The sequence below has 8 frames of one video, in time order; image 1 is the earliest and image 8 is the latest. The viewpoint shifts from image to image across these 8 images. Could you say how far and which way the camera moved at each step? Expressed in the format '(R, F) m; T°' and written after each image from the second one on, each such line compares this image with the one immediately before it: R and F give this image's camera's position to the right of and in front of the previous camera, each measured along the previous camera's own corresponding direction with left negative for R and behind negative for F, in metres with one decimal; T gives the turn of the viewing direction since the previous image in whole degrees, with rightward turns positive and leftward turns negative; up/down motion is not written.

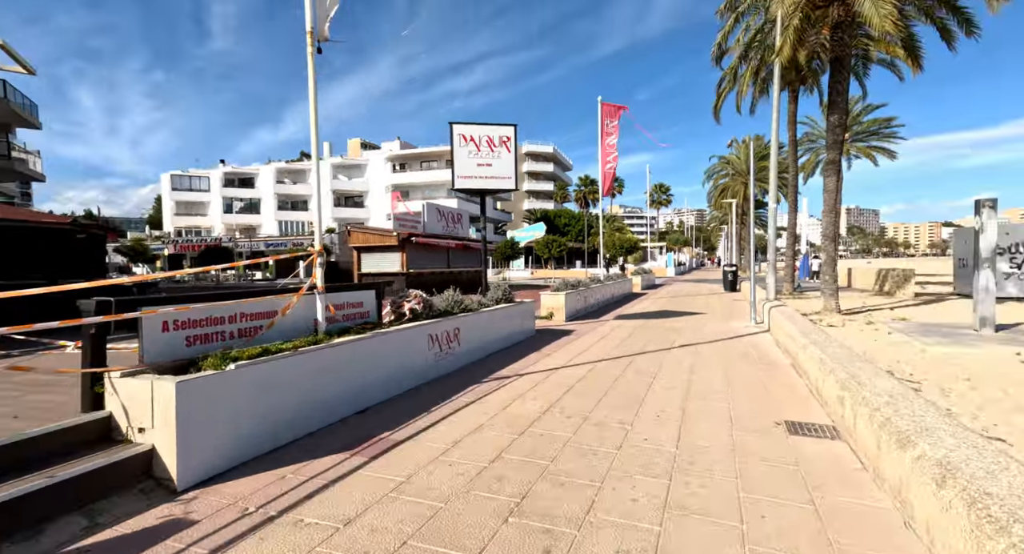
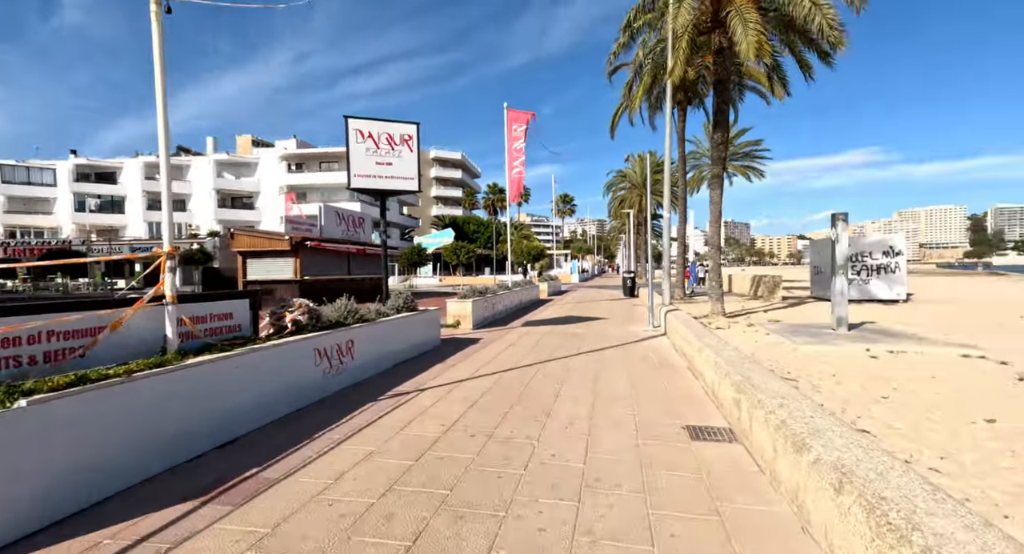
(0.0, +0.2) m; +9°
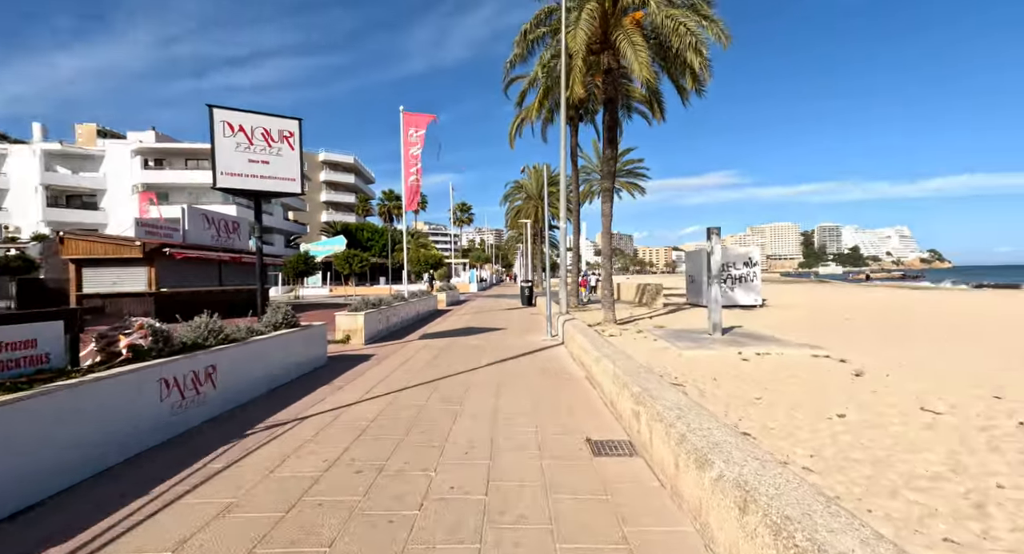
(0.0, +0.2) m; +10°
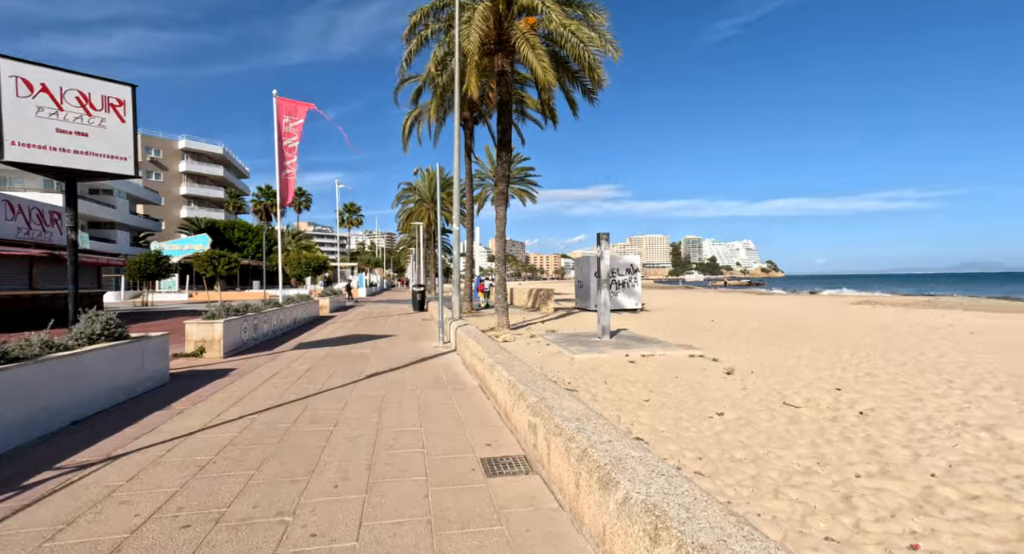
(0.0, +0.3) m; +11°
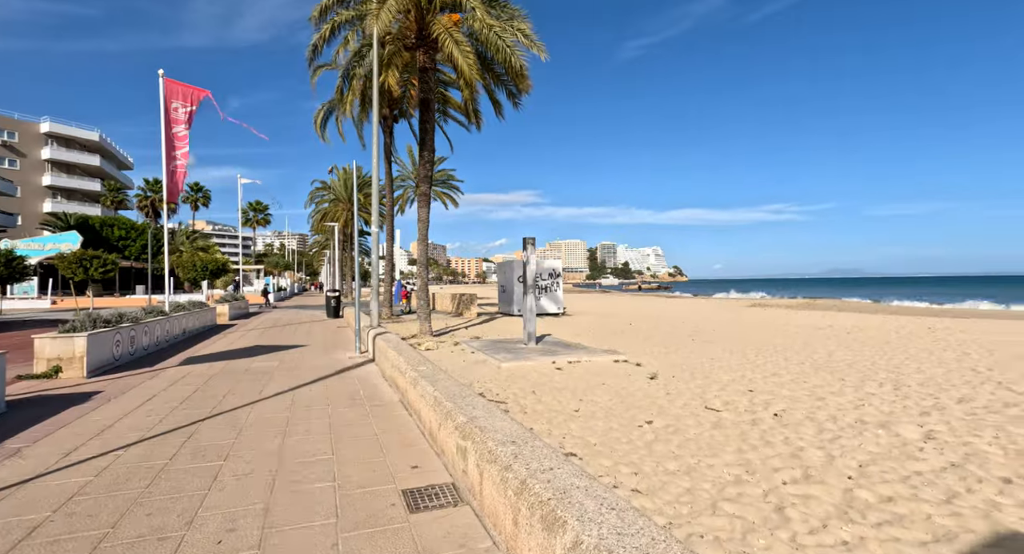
(0.0, +0.3) m; +8°
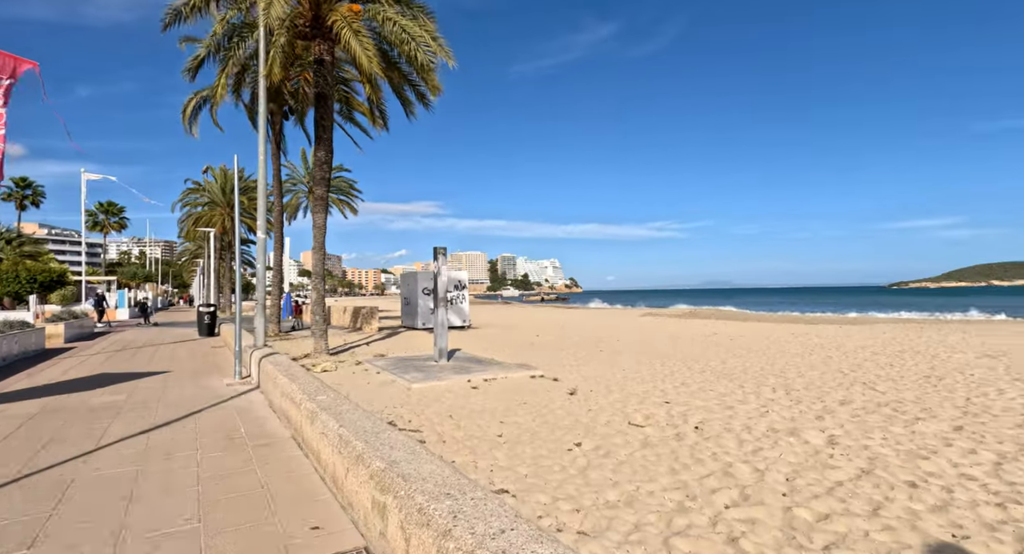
(-0.1, +0.5) m; +10°
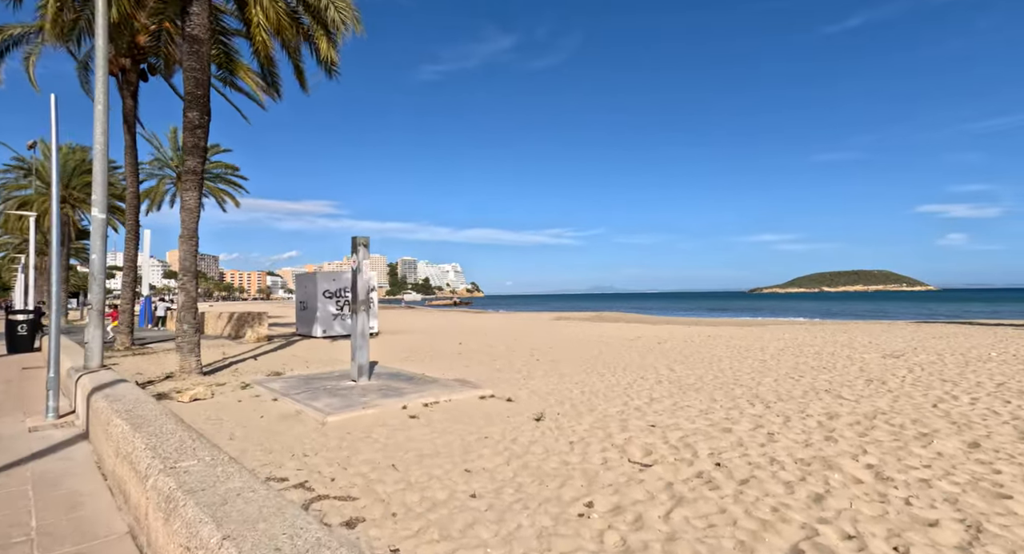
(-0.6, +1.6) m; +10°
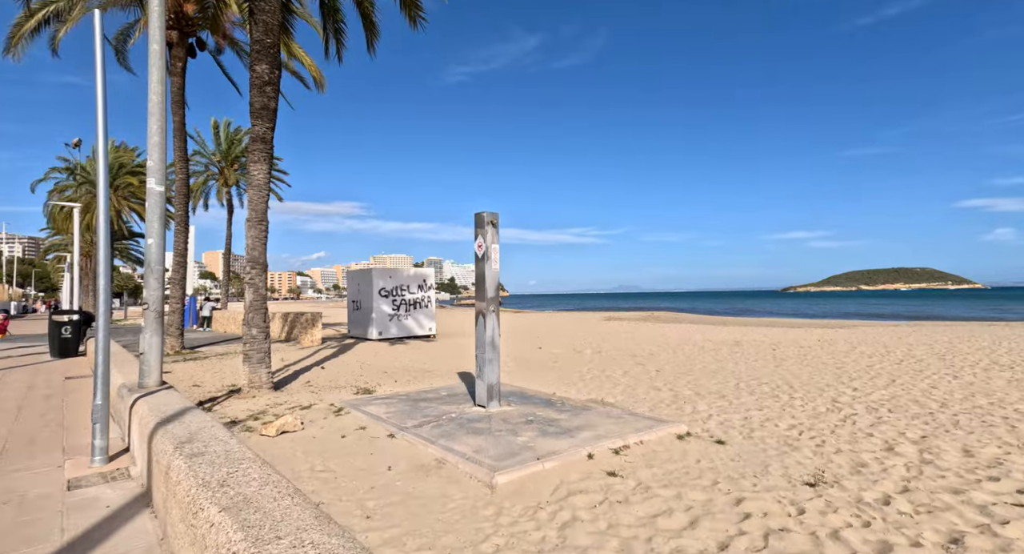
(-1.8, +2.3) m; -3°
